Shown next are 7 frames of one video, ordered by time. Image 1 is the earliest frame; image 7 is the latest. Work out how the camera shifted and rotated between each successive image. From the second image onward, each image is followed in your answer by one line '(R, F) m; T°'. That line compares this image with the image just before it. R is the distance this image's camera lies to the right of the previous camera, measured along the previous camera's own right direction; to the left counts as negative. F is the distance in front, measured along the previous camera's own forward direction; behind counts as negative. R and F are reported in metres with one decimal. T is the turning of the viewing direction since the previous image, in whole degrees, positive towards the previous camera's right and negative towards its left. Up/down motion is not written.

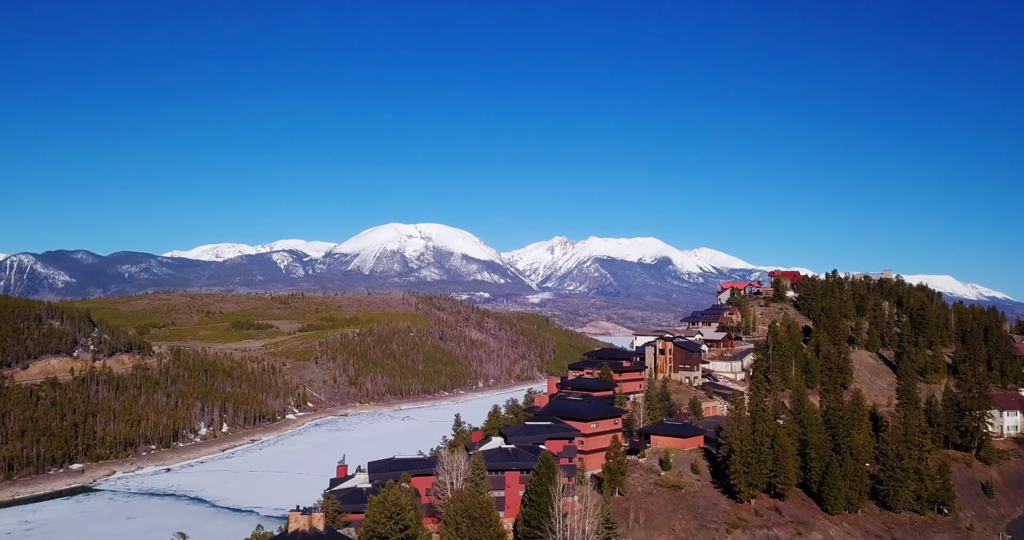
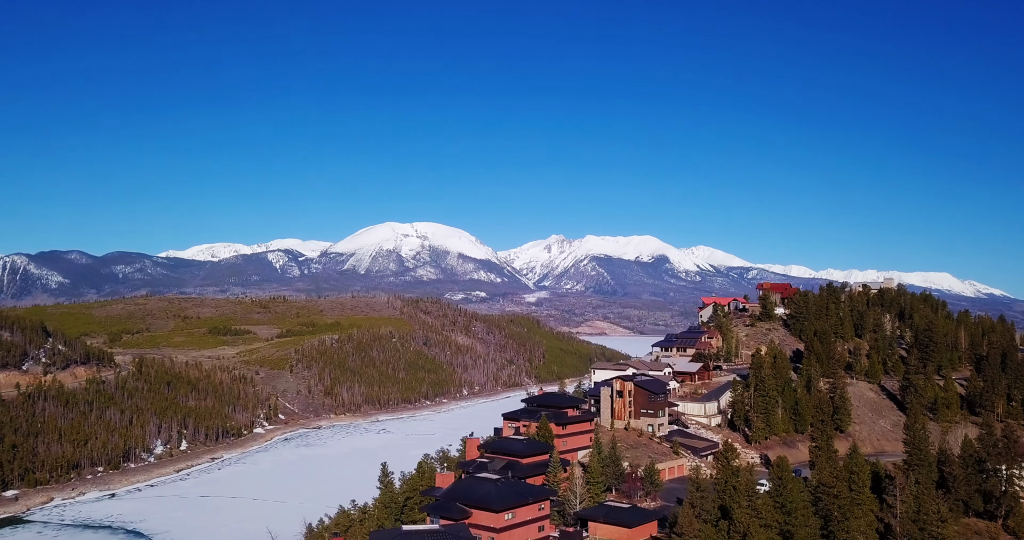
(+2.4, +5.2) m; 0°
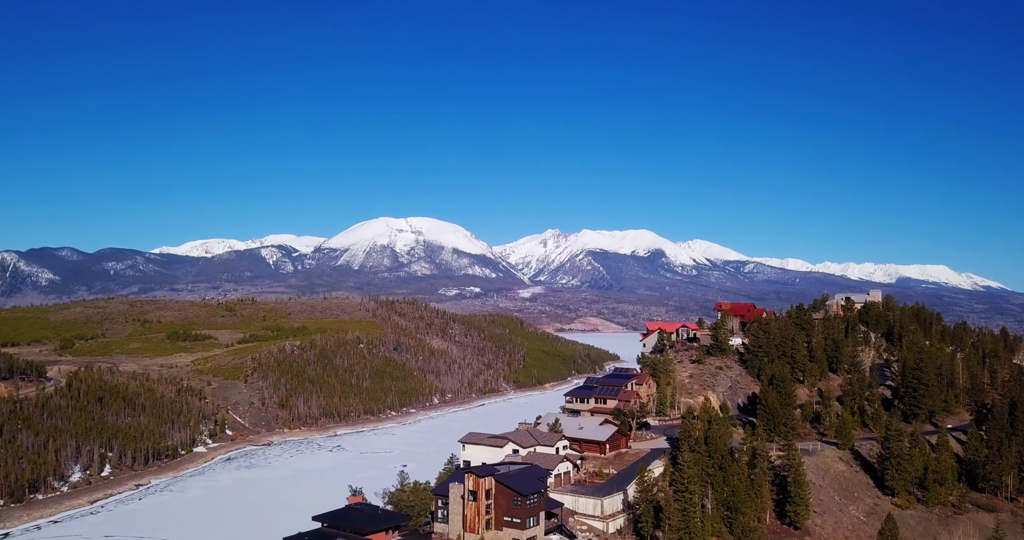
(+4.4, +7.3) m; 0°
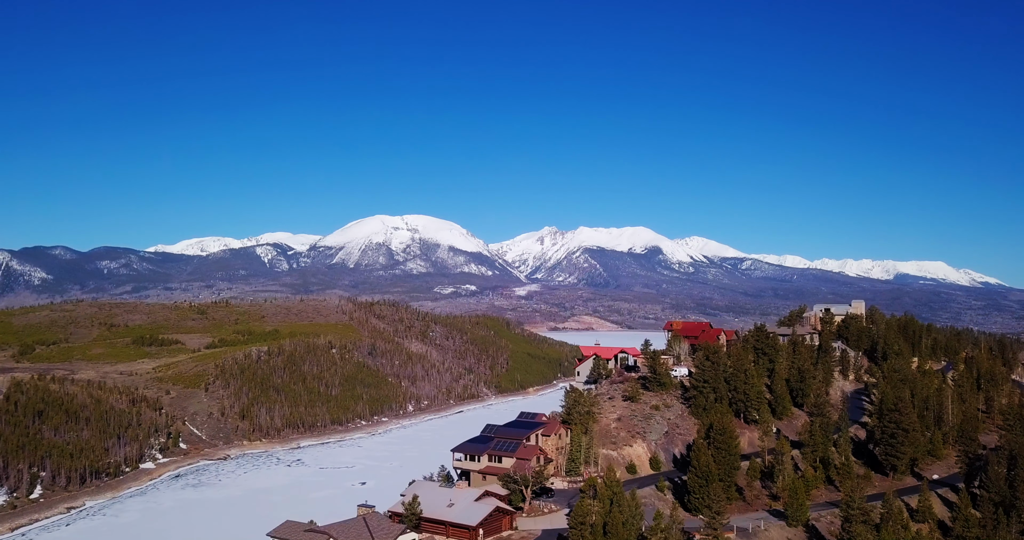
(+3.5, +5.3) m; 0°
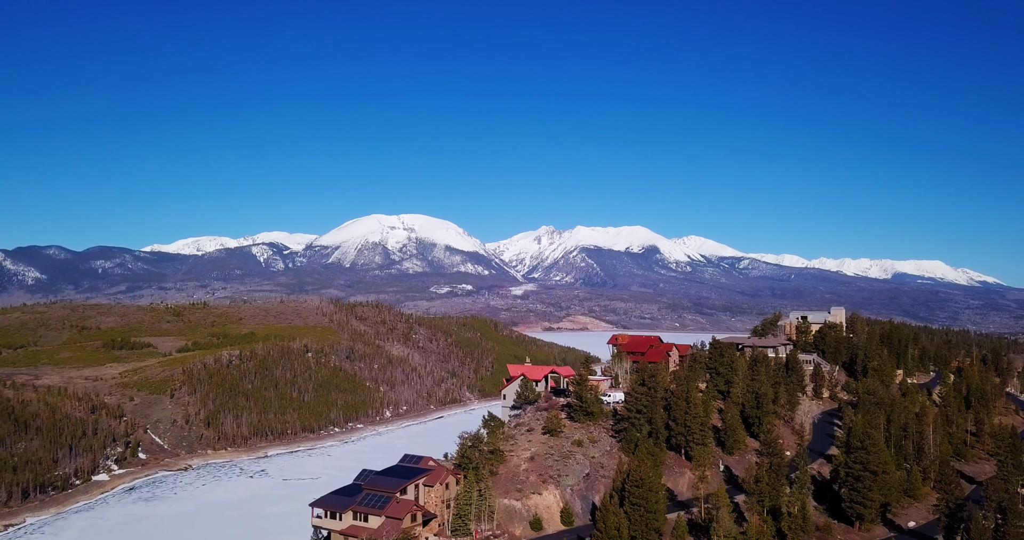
(+2.9, +4.0) m; 0°
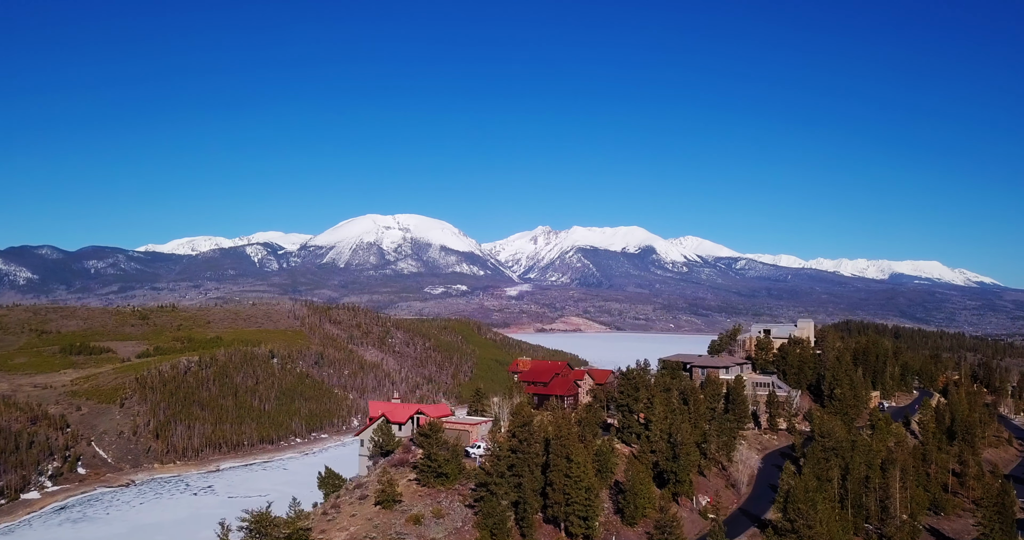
(+3.7, +5.3) m; 0°
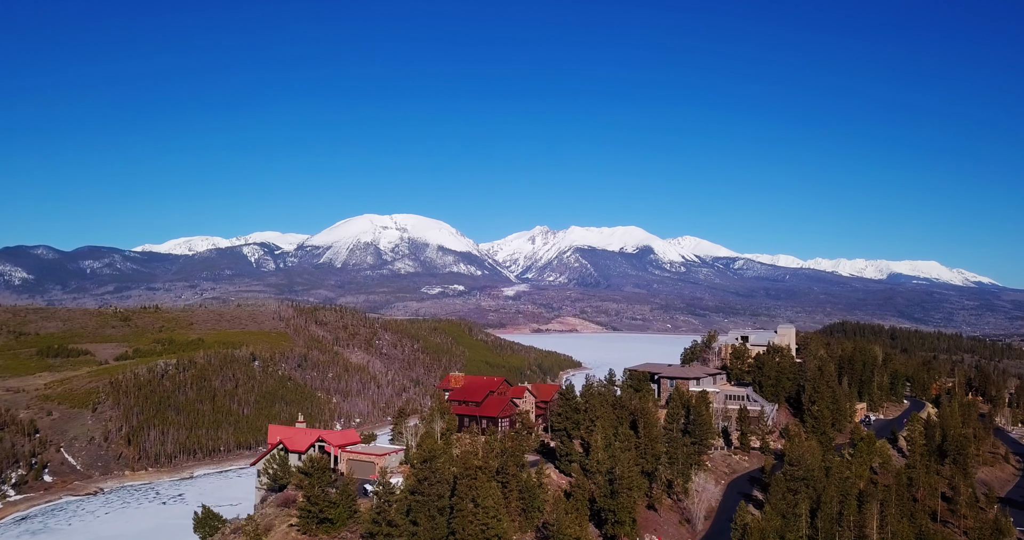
(+1.8, +2.7) m; 0°
